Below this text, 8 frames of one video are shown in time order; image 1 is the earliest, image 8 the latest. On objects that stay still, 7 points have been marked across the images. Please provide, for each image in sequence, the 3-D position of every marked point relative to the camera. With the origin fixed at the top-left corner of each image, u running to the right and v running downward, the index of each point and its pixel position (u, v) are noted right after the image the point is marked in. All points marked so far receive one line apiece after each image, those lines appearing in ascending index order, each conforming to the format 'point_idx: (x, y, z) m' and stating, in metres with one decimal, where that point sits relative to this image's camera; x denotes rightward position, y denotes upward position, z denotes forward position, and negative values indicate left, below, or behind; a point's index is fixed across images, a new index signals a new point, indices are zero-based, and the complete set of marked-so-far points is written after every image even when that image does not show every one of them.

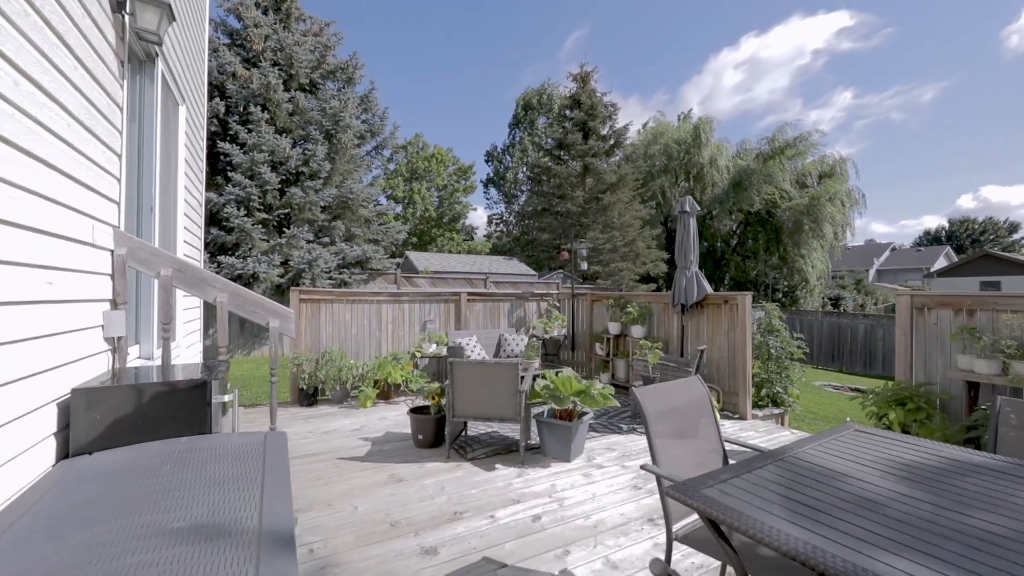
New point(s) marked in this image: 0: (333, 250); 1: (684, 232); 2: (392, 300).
0: (-4.4, +0.9, +10.2) m
1: (+2.3, +0.7, +5.4) m
2: (-1.7, -0.2, +6.0) m
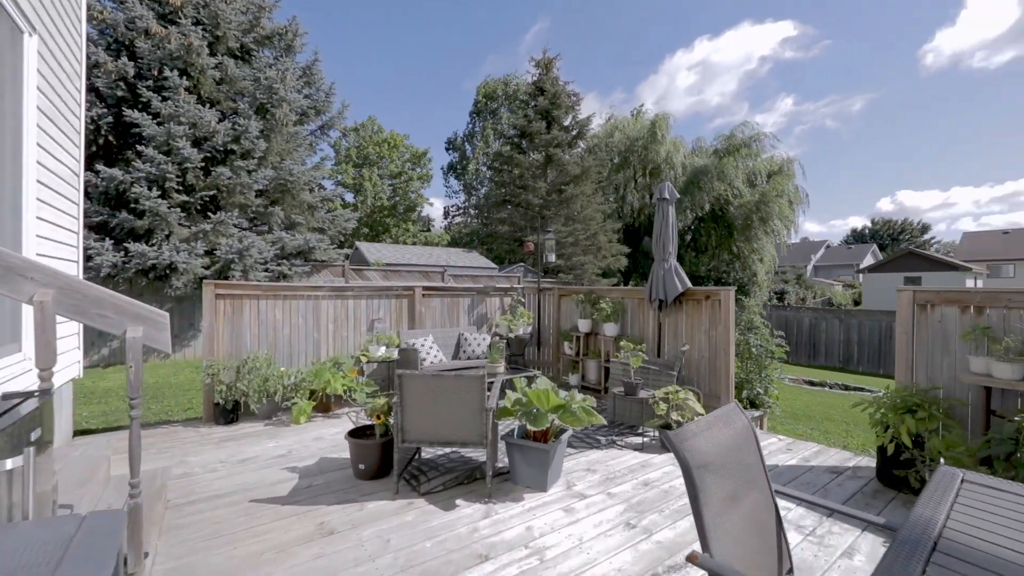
0: (-5.3, +1.1, +9.1) m
1: (+1.8, +0.8, +5.0) m
2: (-2.2, -0.1, +5.2) m
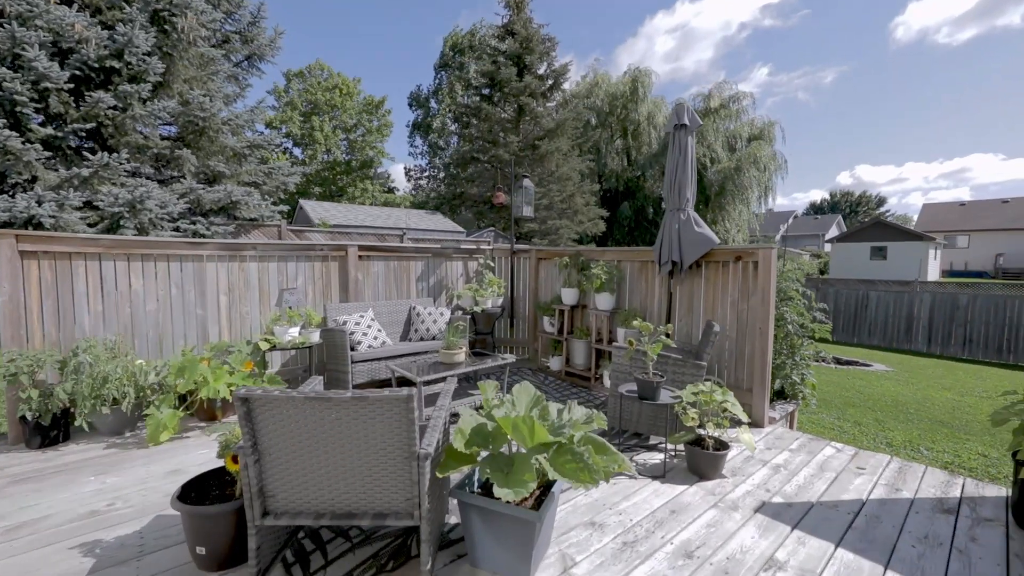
0: (-5.9, +1.7, +7.3) m
1: (+1.5, +1.2, +3.7) m
2: (-2.6, +0.3, +3.7) m
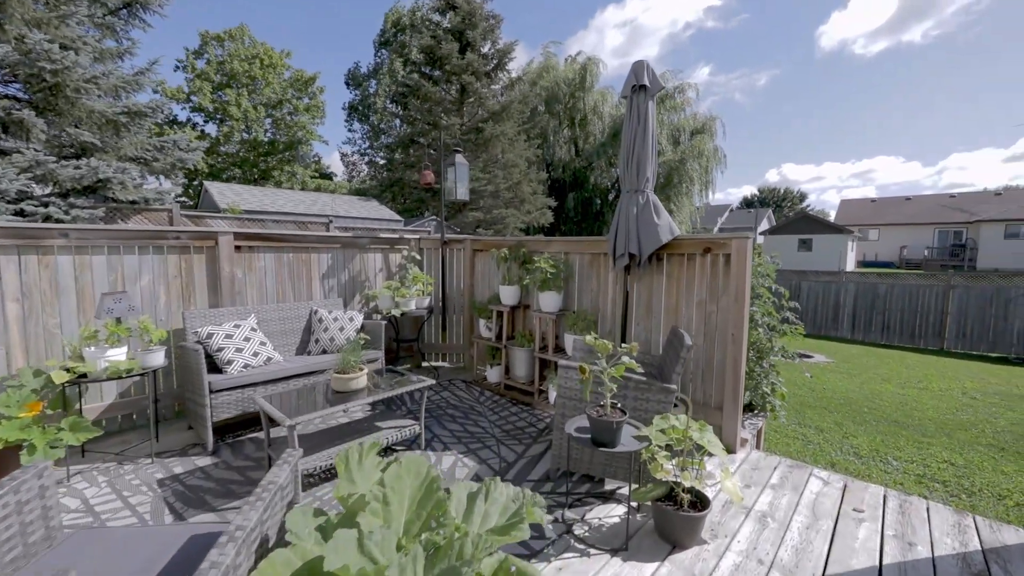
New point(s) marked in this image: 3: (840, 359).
0: (-6.8, +1.7, +5.7) m
1: (+0.9, +1.2, +3.1) m
2: (-3.1, +0.3, +2.6) m
3: (+6.7, -1.4, +8.4) m
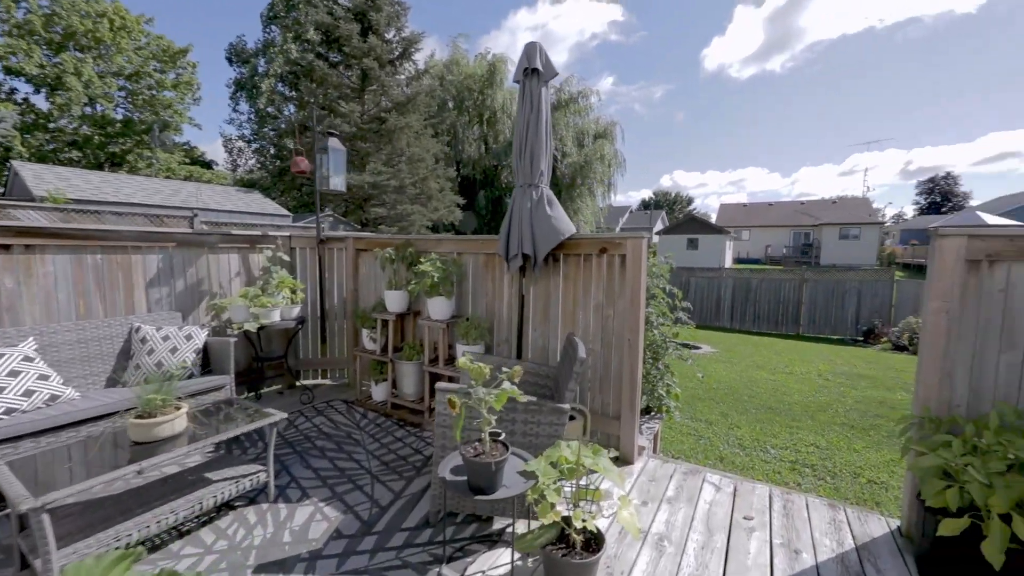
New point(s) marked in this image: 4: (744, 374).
0: (-8.0, +1.6, +3.8) m
1: (+0.1, +1.2, +2.8) m
2: (-3.7, +0.2, +1.5) m
3: (+4.7, -1.4, +9.2) m
4: (+3.8, -1.4, +6.8) m
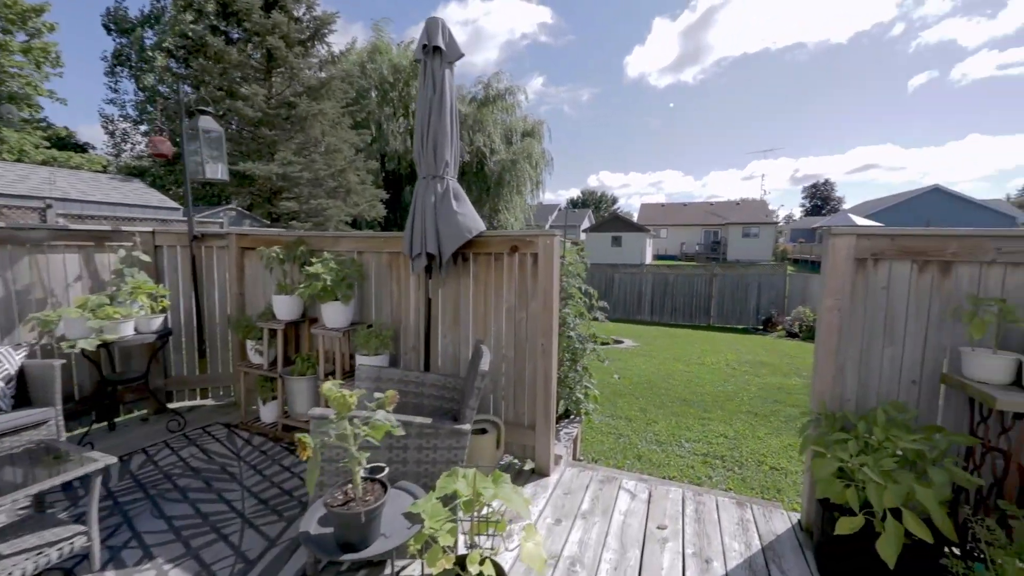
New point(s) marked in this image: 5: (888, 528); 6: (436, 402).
0: (-8.7, +1.4, +2.2) m
1: (-0.5, +1.2, +2.5) m
2: (-4.1, +0.1, +0.7) m
3: (+3.1, -1.3, +9.6) m
4: (+2.5, -1.3, +7.1) m
5: (+1.3, -0.8, +1.5) m
6: (-0.4, -0.6, +2.3) m
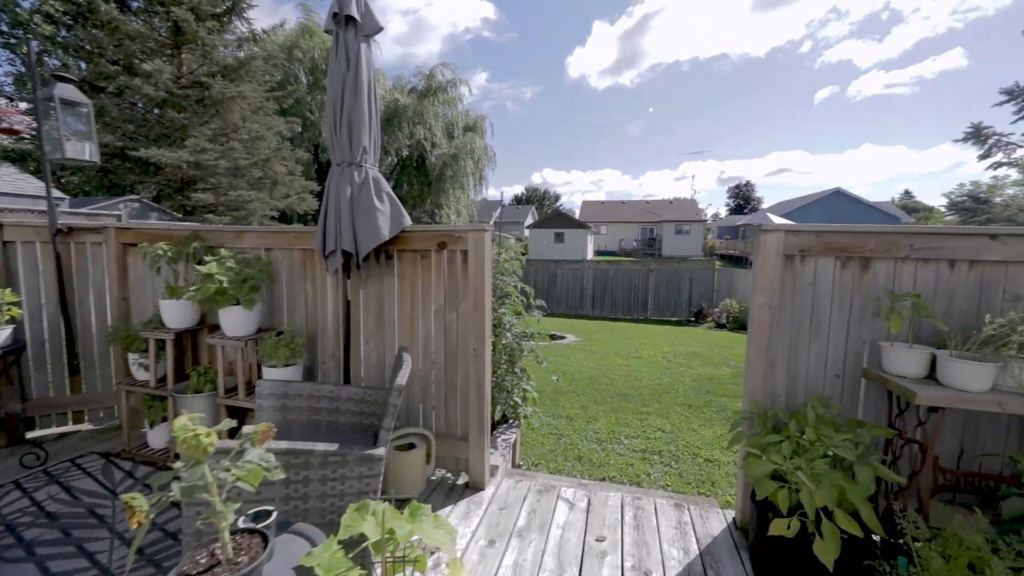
0: (-9.0, +1.3, +0.9) m
1: (-0.9, +1.1, +2.2) m
2: (-4.2, 0.0, -0.1) m
3: (+1.7, -1.2, +9.7) m
4: (+1.6, -1.3, +7.1) m
5: (+1.1, -0.8, +1.5) m
6: (-0.8, -0.6, +2.0) m
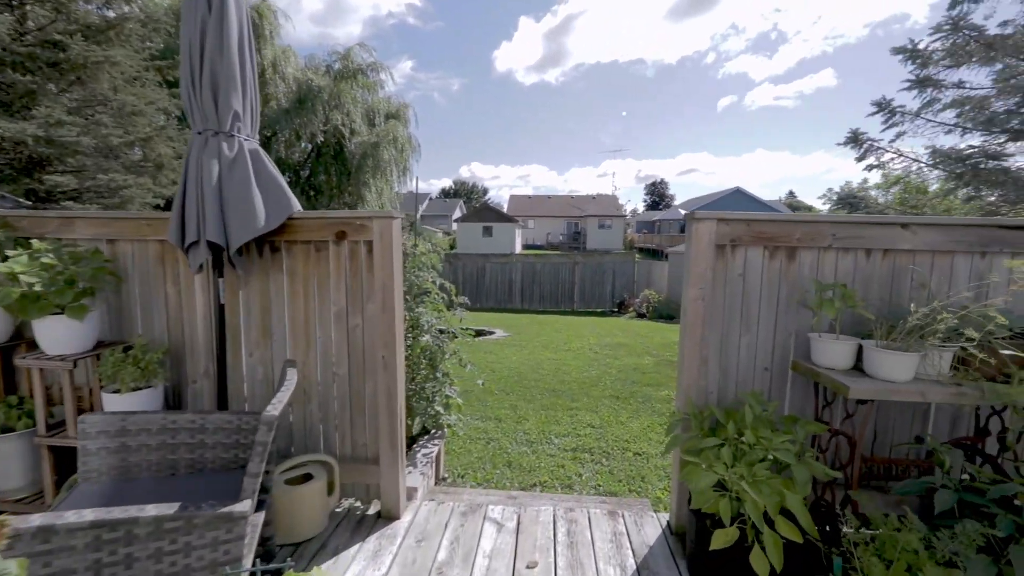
0: (-9.1, +1.1, -0.9) m
1: (-1.3, +1.1, +1.8) m
2: (-4.1, -0.1, -1.0) m
3: (+0.1, -1.0, +9.6) m
4: (+0.3, -1.2, +7.0) m
5: (+0.8, -0.8, +1.3) m
6: (-1.1, -0.6, +1.6) m
